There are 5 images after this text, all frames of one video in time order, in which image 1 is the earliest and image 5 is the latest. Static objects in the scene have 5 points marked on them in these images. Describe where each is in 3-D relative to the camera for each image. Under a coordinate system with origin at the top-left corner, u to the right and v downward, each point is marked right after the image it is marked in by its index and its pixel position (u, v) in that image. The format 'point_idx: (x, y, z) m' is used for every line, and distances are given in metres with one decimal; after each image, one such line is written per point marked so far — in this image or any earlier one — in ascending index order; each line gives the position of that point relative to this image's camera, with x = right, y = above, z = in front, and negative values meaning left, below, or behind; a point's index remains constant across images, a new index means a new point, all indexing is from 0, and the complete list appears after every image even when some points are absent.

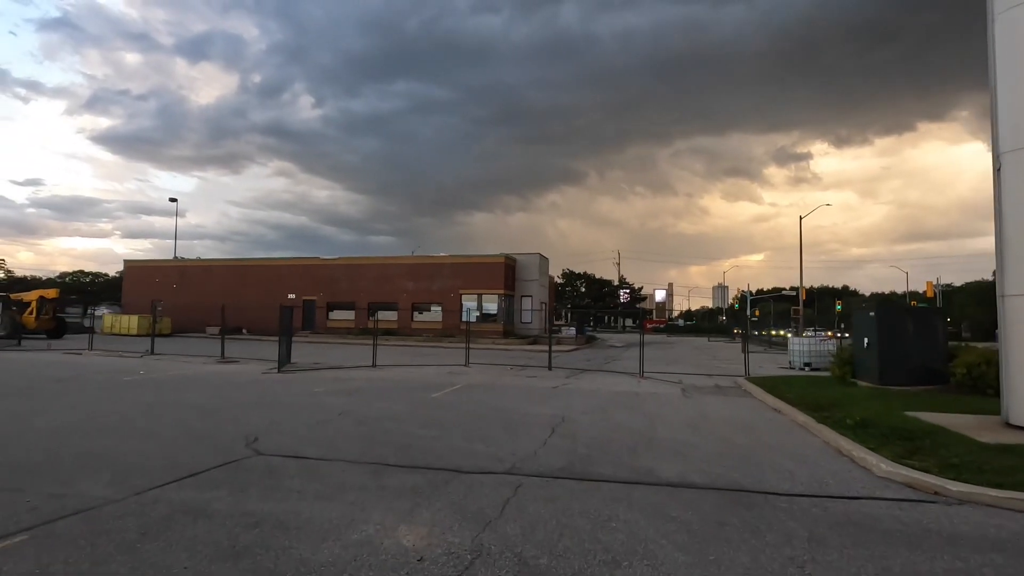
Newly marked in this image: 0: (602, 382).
0: (+3.0, -3.1, +17.9) m
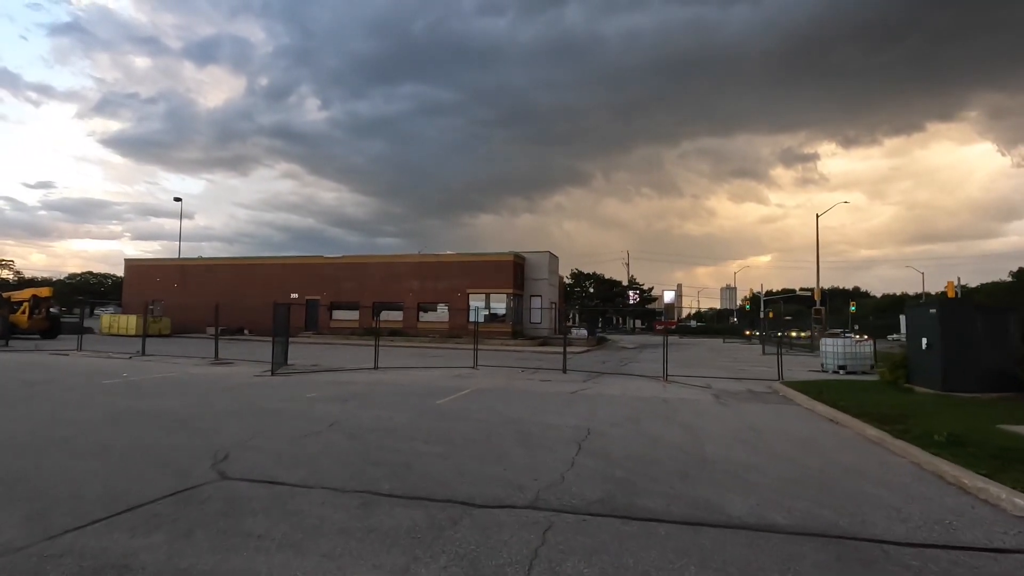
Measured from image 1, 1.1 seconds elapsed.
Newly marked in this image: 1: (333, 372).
0: (+3.4, -3.0, +16.3) m
1: (-6.4, -3.0, +19.5) m
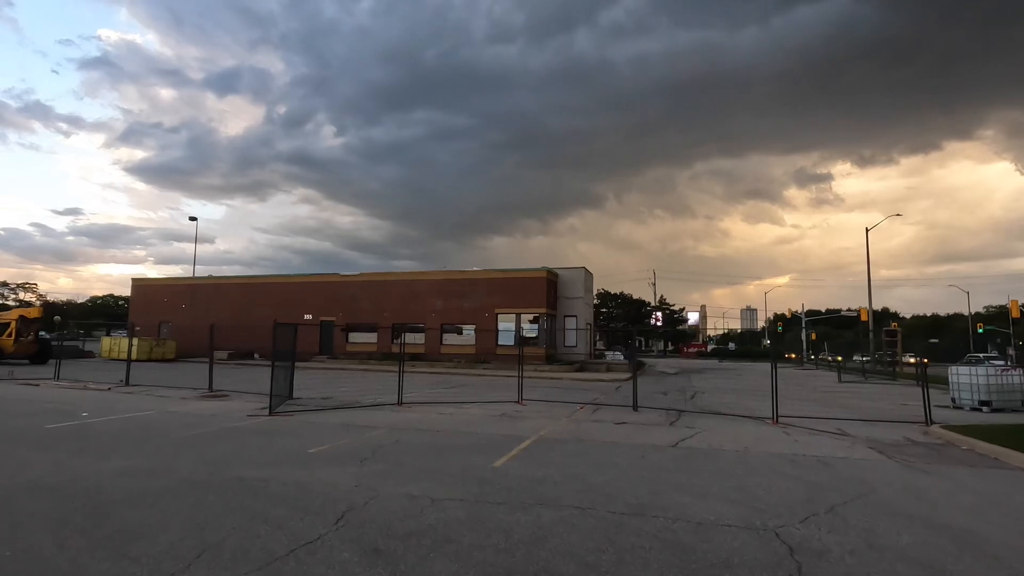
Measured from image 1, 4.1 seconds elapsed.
0: (+5.0, -3.3, +12.1) m
1: (-4.7, -3.5, +15.5) m
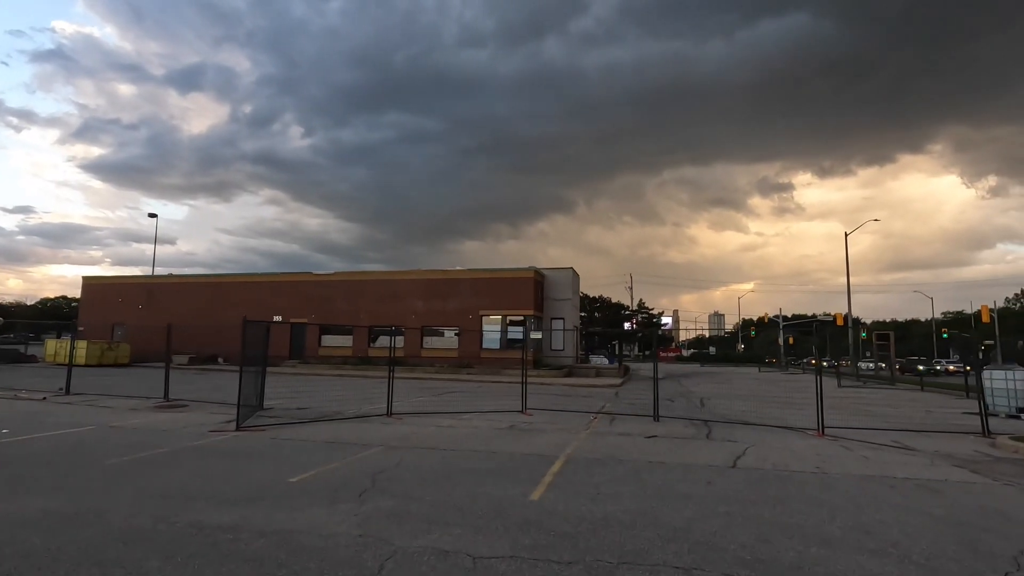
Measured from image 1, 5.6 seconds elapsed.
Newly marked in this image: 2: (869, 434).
0: (+5.4, -3.1, +10.4) m
1: (-4.5, -3.3, +13.3) m
2: (+8.3, -3.4, +12.7) m
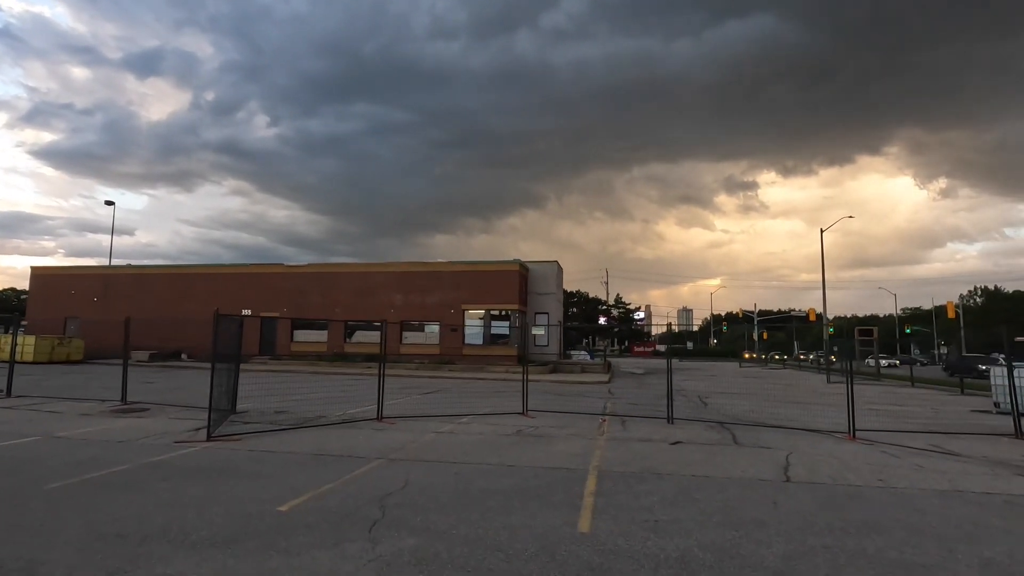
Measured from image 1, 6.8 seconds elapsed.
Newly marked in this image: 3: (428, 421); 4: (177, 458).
0: (+5.7, -3.0, +9.4) m
1: (-4.3, -3.1, +11.8) m
2: (+8.5, -3.3, +11.9) m
3: (-2.1, -3.3, +13.6) m
4: (-5.6, -2.8, +9.1) m
